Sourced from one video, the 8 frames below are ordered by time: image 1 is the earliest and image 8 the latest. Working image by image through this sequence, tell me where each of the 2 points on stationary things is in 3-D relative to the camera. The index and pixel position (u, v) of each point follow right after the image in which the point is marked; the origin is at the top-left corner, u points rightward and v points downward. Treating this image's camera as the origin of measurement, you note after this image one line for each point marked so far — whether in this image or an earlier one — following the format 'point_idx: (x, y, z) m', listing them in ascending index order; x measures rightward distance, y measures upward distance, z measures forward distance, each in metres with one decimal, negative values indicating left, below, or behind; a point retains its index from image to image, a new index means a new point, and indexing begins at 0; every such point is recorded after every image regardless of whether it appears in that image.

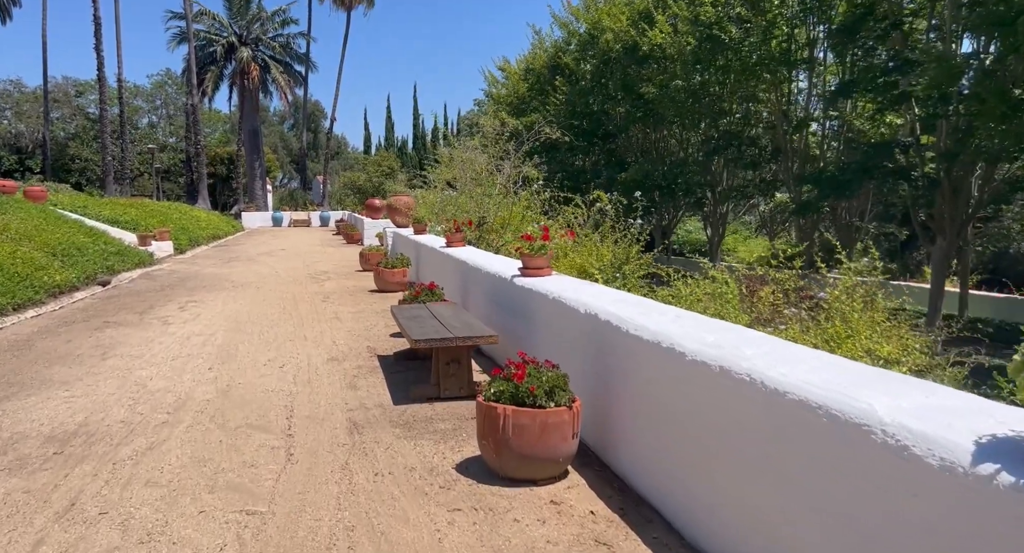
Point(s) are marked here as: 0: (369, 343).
0: (-1.5, -0.7, +6.8) m
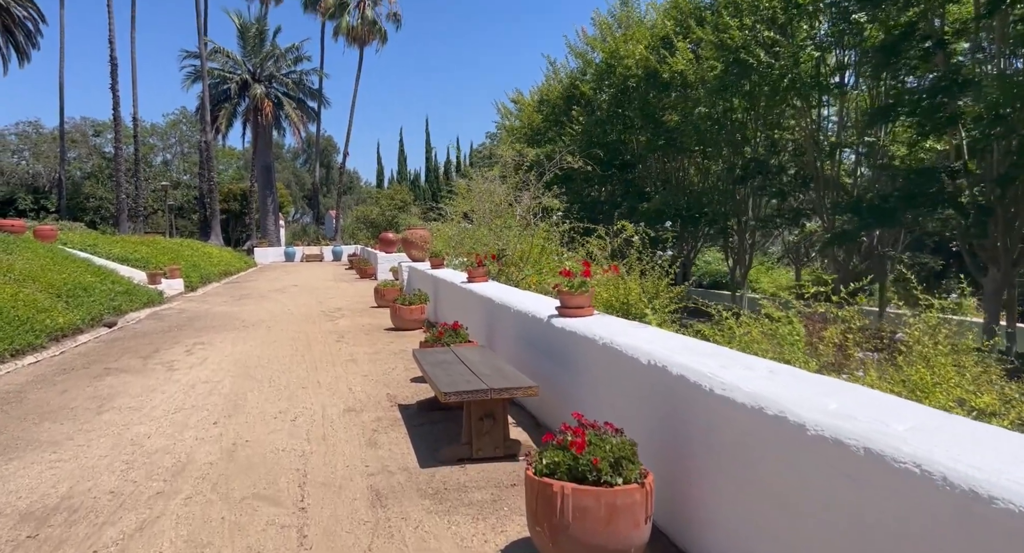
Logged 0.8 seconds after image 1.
0: (-1.2, -1.1, +6.2) m
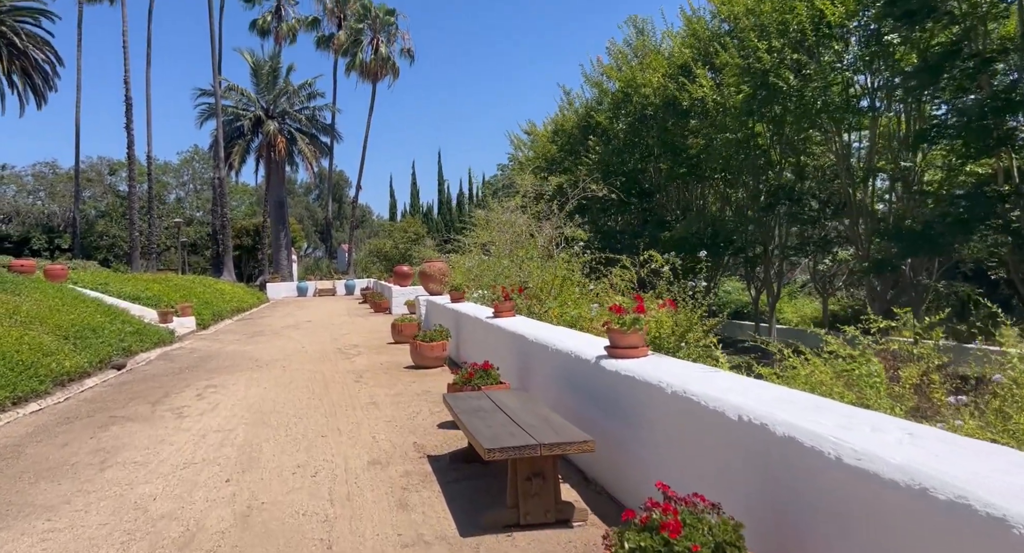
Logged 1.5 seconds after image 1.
0: (-0.8, -1.4, +5.7) m
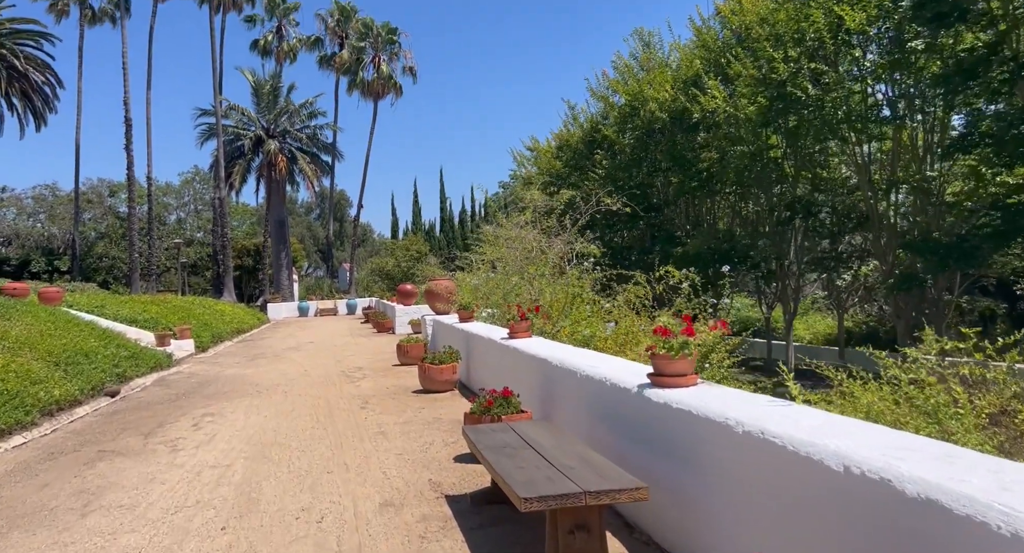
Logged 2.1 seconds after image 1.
0: (-0.6, -1.6, +5.2) m
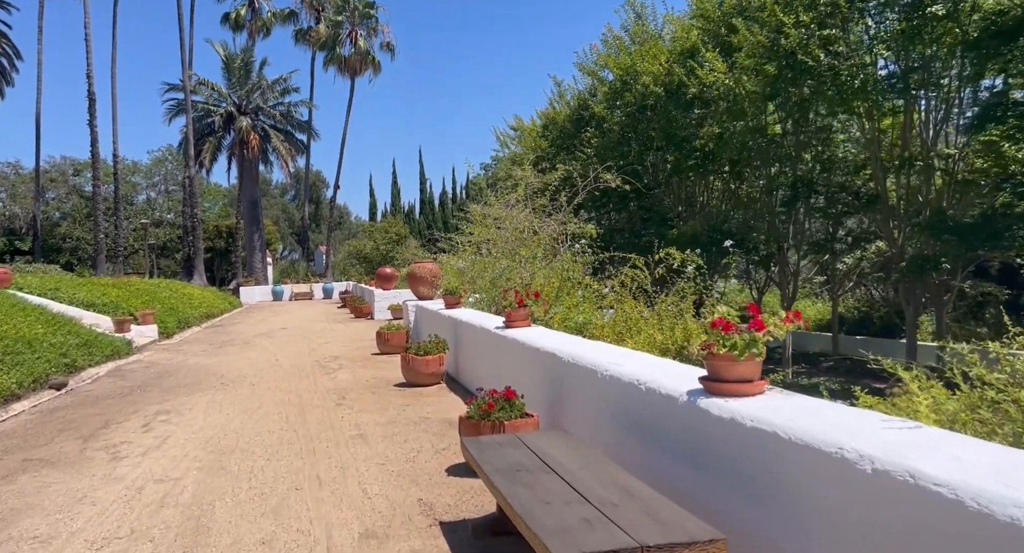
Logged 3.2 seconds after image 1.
0: (-0.6, -1.4, +4.4) m
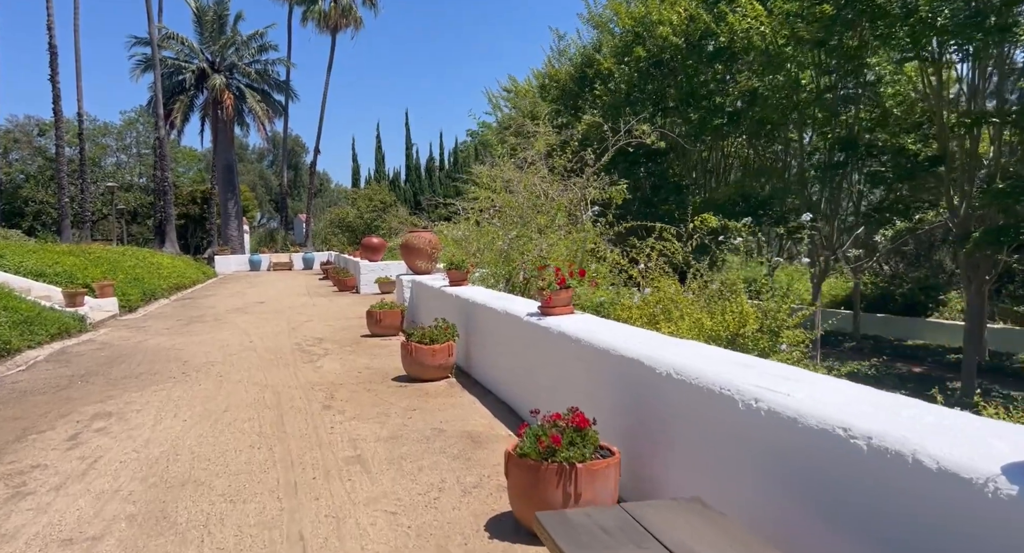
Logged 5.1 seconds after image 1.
0: (-0.3, -1.3, +2.9) m
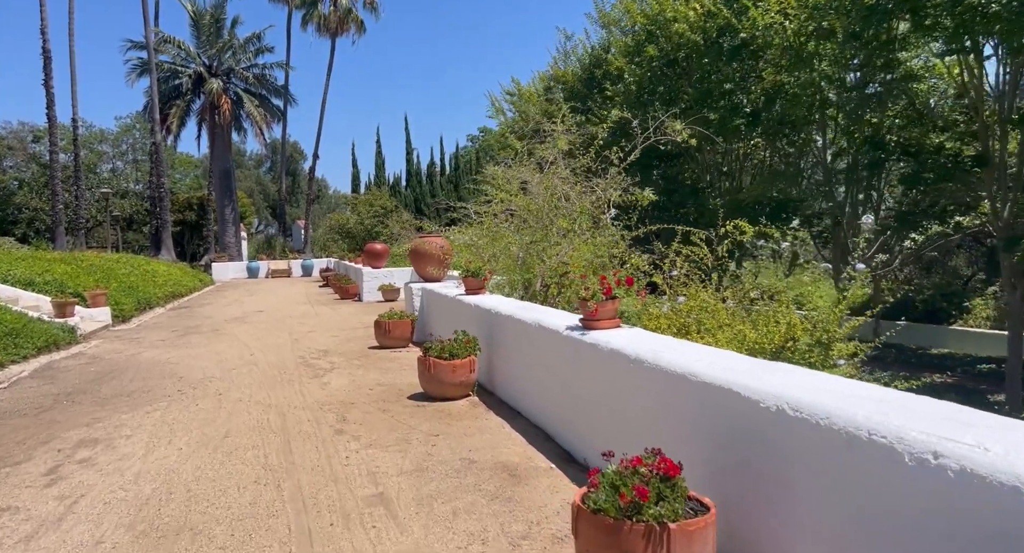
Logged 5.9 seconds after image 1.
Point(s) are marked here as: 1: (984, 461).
0: (0.0, -1.3, +2.3) m
1: (+1.3, -0.5, +1.9) m
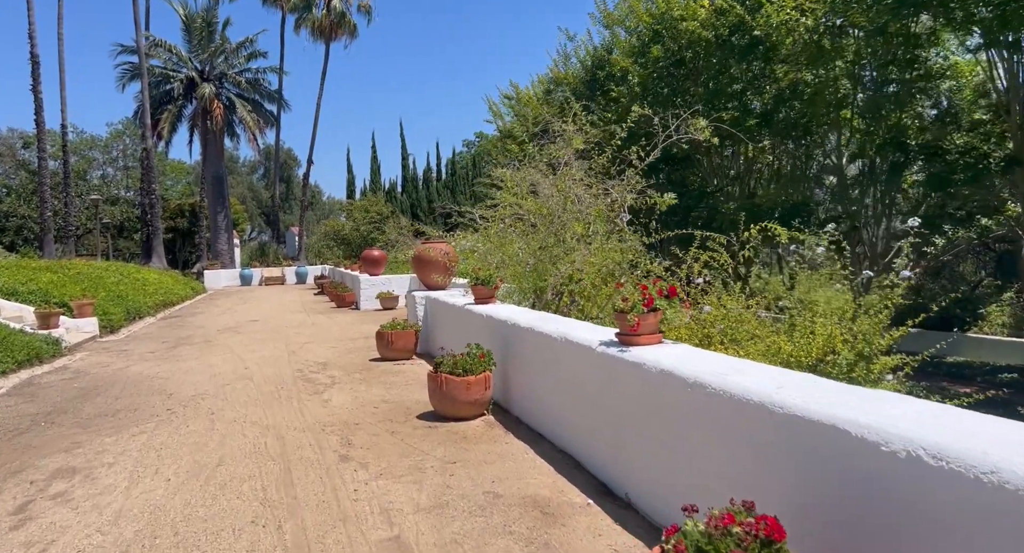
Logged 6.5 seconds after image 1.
0: (+0.2, -1.4, +1.8) m
1: (+1.5, -0.5, +1.4) m
